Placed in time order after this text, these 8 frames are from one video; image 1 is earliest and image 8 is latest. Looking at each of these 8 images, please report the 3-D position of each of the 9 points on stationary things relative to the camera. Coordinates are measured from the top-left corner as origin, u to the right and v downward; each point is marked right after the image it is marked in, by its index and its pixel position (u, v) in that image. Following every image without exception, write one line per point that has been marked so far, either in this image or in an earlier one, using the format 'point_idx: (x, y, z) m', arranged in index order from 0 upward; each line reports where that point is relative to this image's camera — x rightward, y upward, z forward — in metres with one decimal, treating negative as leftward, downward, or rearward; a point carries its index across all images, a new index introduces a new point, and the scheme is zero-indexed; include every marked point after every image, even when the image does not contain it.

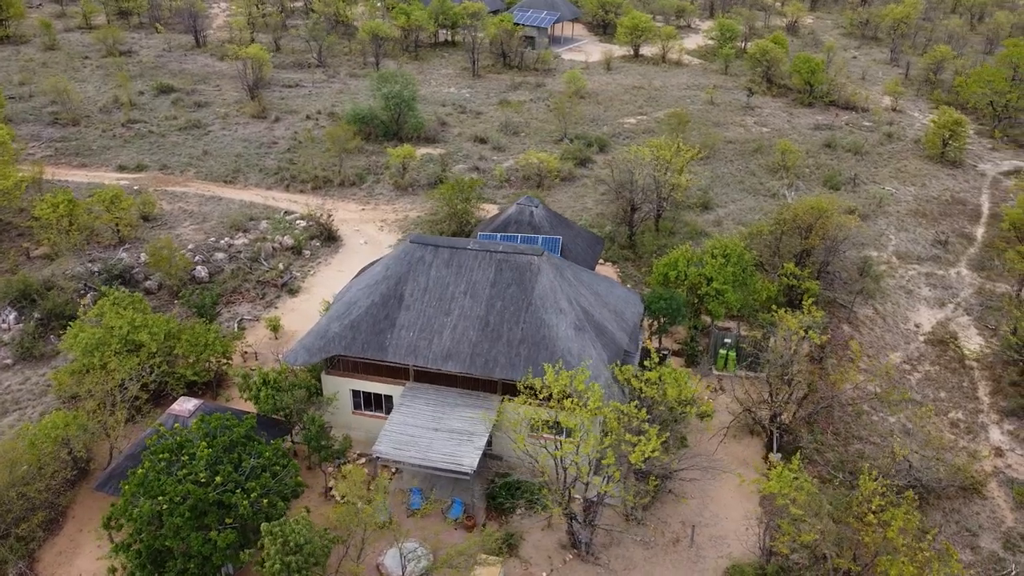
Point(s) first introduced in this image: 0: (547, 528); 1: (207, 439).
0: (+0.9, -6.2, +18.3) m
1: (-6.4, -3.2, +14.9) m
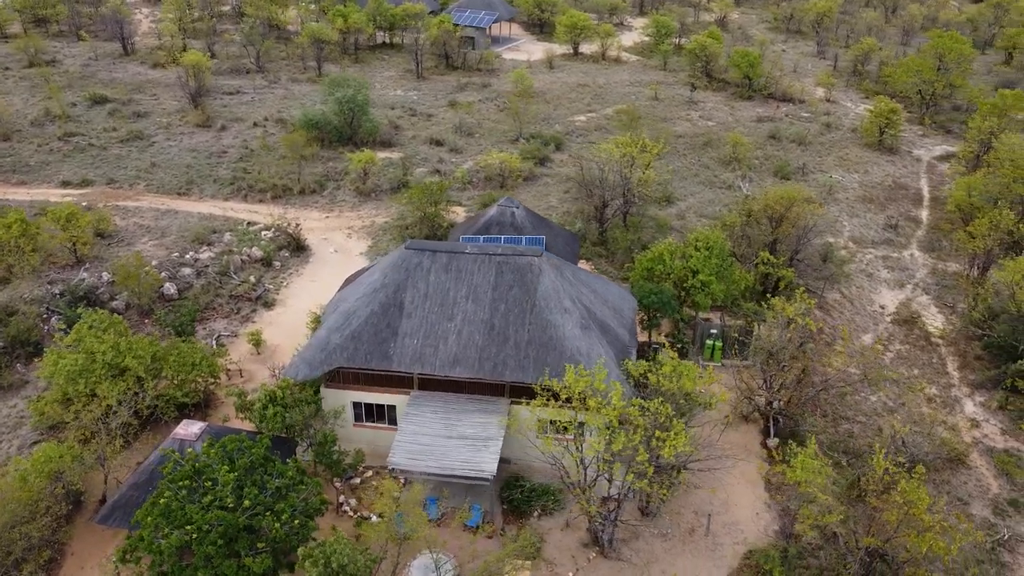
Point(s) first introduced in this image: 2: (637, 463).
0: (+1.4, -6.2, +18.2) m
1: (-5.7, -3.6, +14.3) m
2: (+3.3, -4.2, +16.9) m
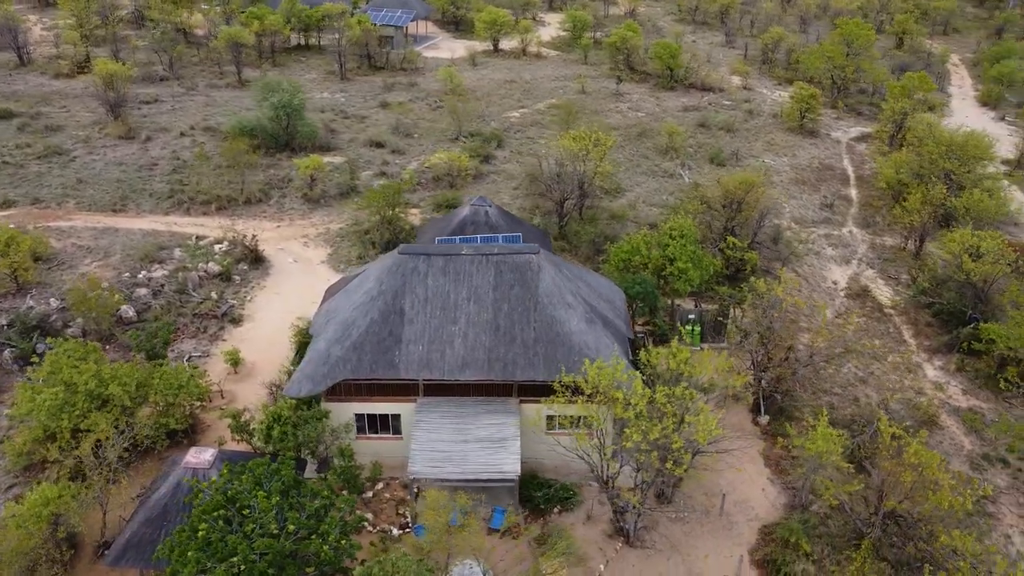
0: (+2.0, -6.1, +18.3) m
1: (-4.9, -3.9, +13.6) m
2: (+3.9, -3.9, +17.2) m
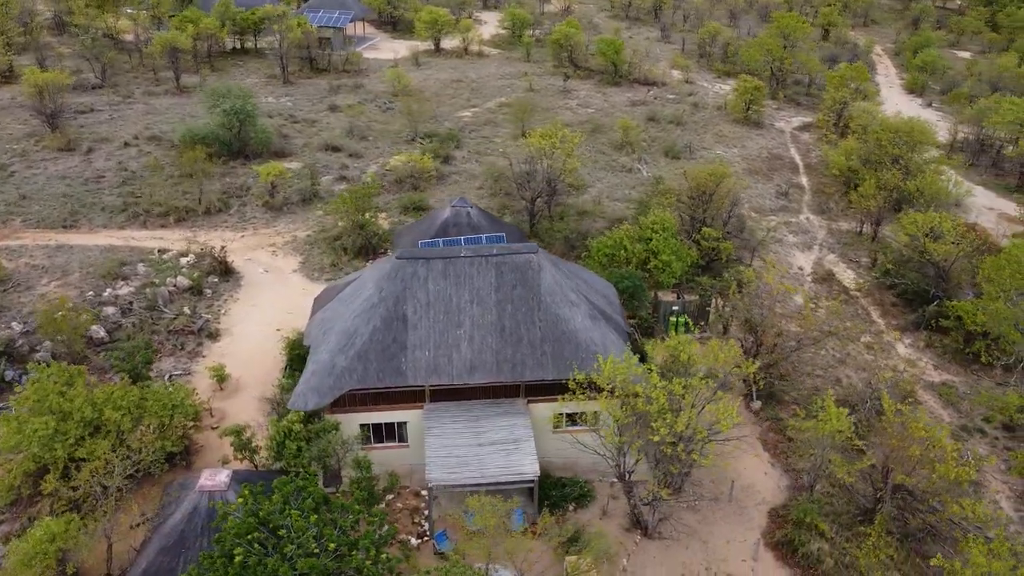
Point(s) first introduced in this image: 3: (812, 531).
0: (+2.4, -6.0, +18.4) m
1: (-4.2, -4.1, +13.2) m
2: (+4.3, -3.8, +17.4) m
3: (+7.6, -6.2, +17.8) m
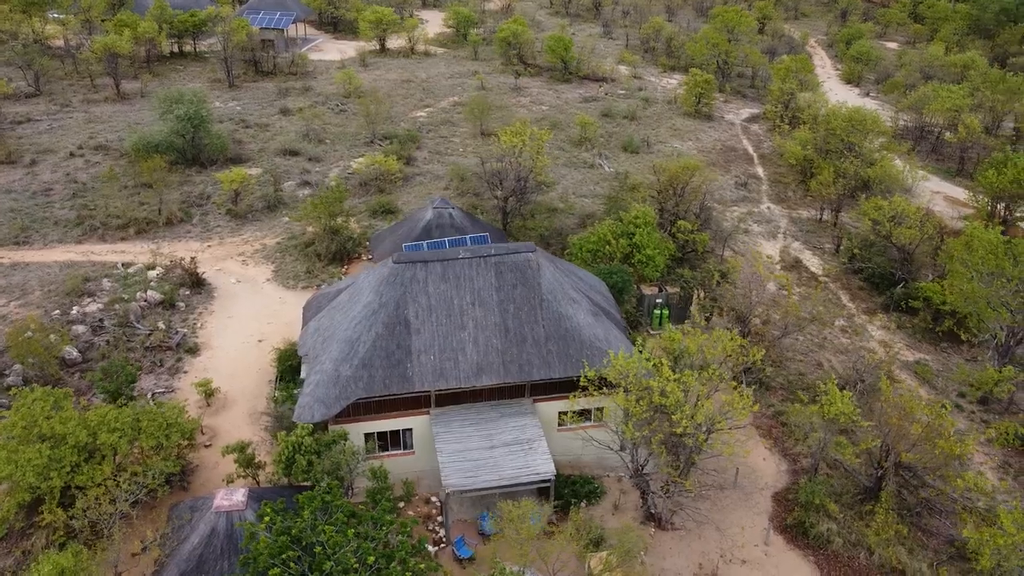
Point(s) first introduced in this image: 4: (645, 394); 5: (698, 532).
0: (+2.7, -5.9, +18.5) m
1: (-3.5, -4.3, +12.9) m
2: (+4.6, -3.6, +17.7) m
3: (+8.0, -5.8, +18.3) m
4: (+3.3, -2.6, +17.6) m
5: (+4.8, -6.3, +18.1) m
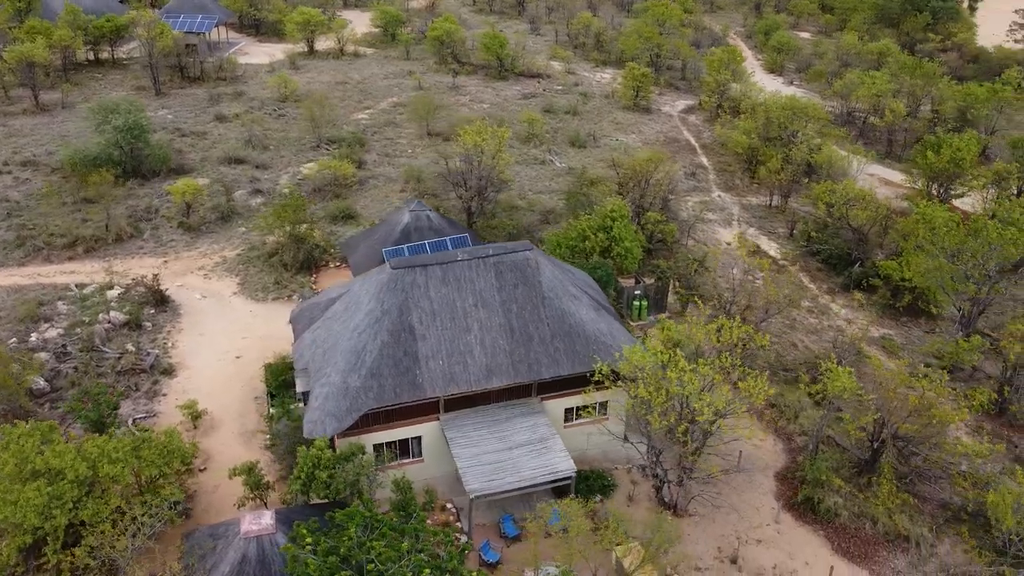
0: (+3.2, -5.7, +18.8) m
1: (-2.7, -4.5, +12.6) m
2: (+4.9, -3.3, +18.1) m
3: (+8.4, -5.4, +19.0) m
4: (+3.7, -2.5, +17.9) m
5: (+5.2, -6.0, +18.5) m
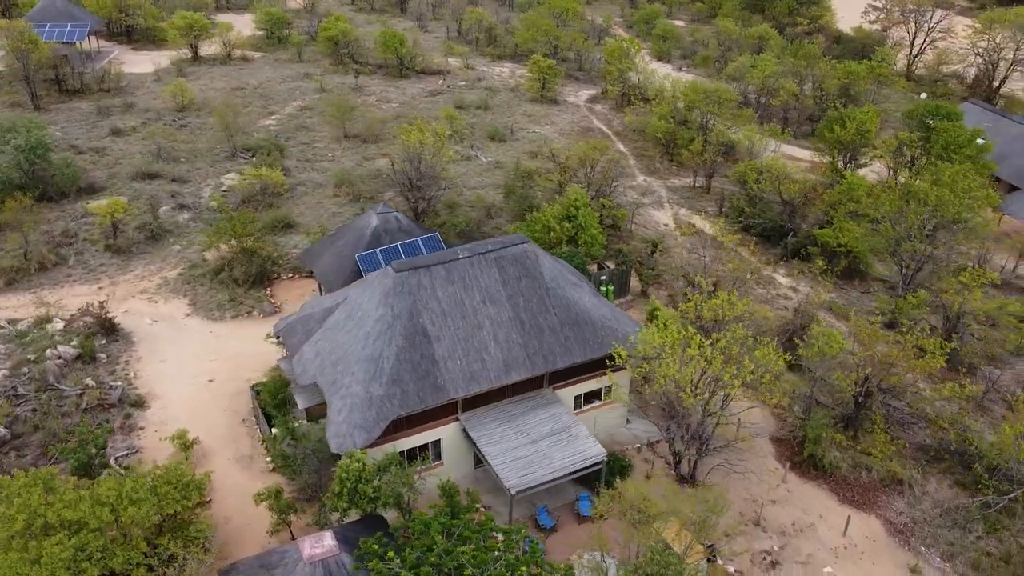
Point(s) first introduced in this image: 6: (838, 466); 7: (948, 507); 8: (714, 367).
0: (+3.8, -5.3, +19.4) m
1: (-1.2, -4.6, +12.4) m
2: (+5.5, -2.8, +18.9) m
3: (+8.9, -4.5, +20.3) m
4: (+4.1, -2.0, +18.5) m
5: (+5.9, -5.4, +19.4) m
6: (+9.2, -5.1, +19.9) m
7: (+11.8, -5.9, +19.0) m
8: (+4.8, -2.1, +18.2) m
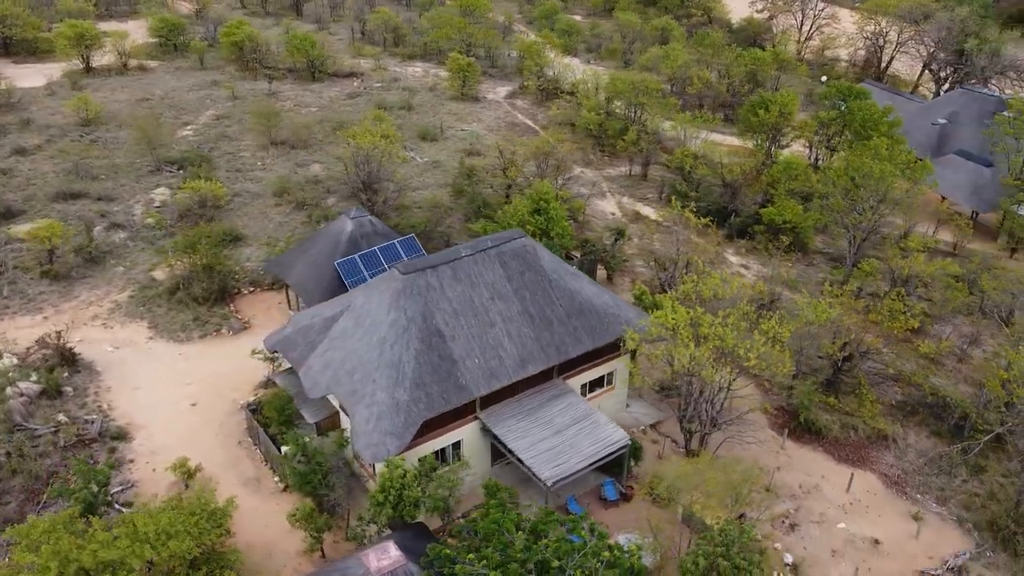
0: (+4.3, -4.9, +20.1) m
1: (+0.1, -4.5, +12.6) m
2: (+5.8, -2.2, +19.8) m
3: (+9.2, -3.7, +21.6) m
4: (+4.5, -1.6, +19.2) m
5: (+6.4, -4.8, +20.4) m
6: (+9.6, -4.2, +21.3) m
7: (+12.3, -4.9, +20.6) m
8: (+5.2, -1.6, +19.0) m
